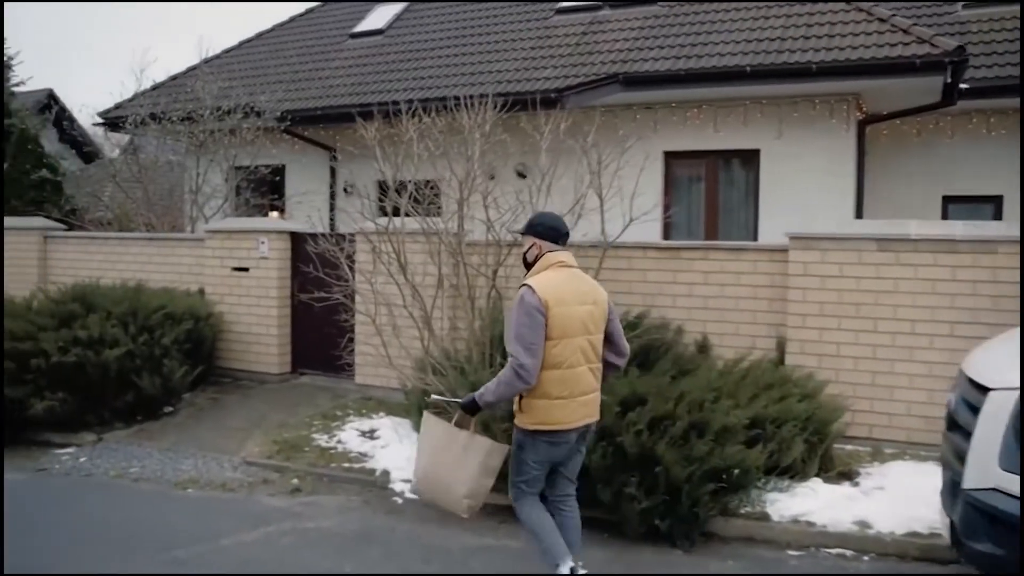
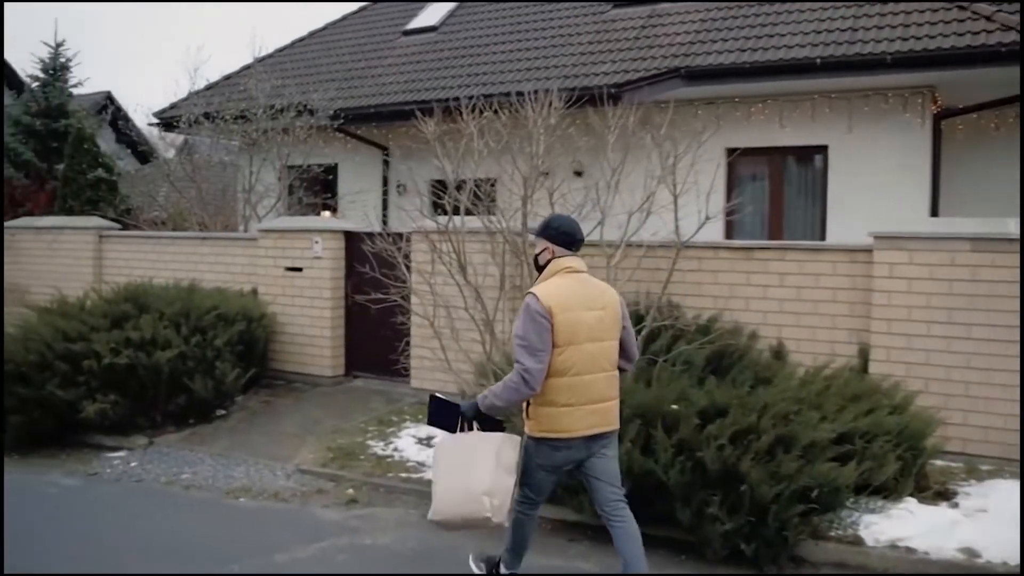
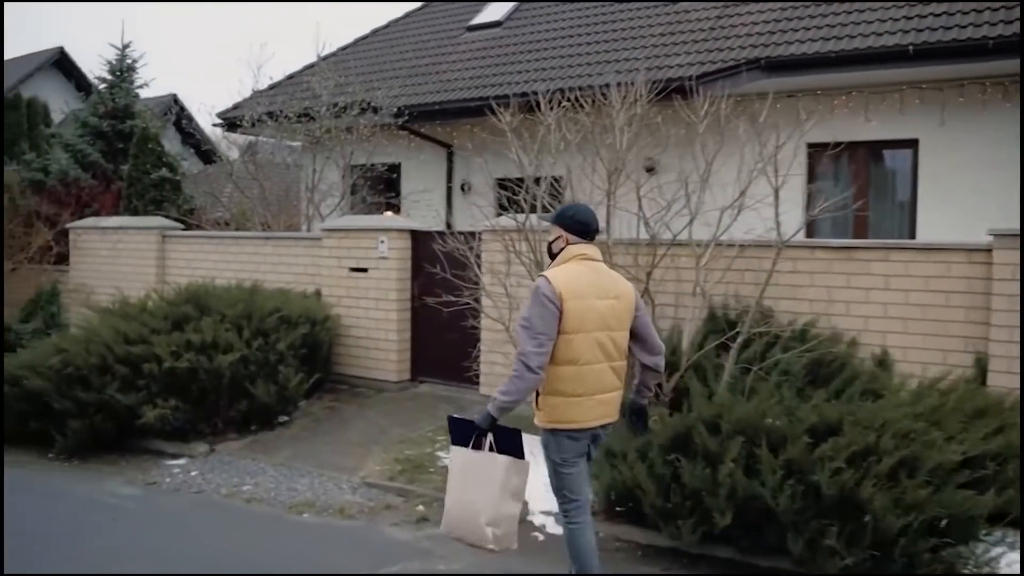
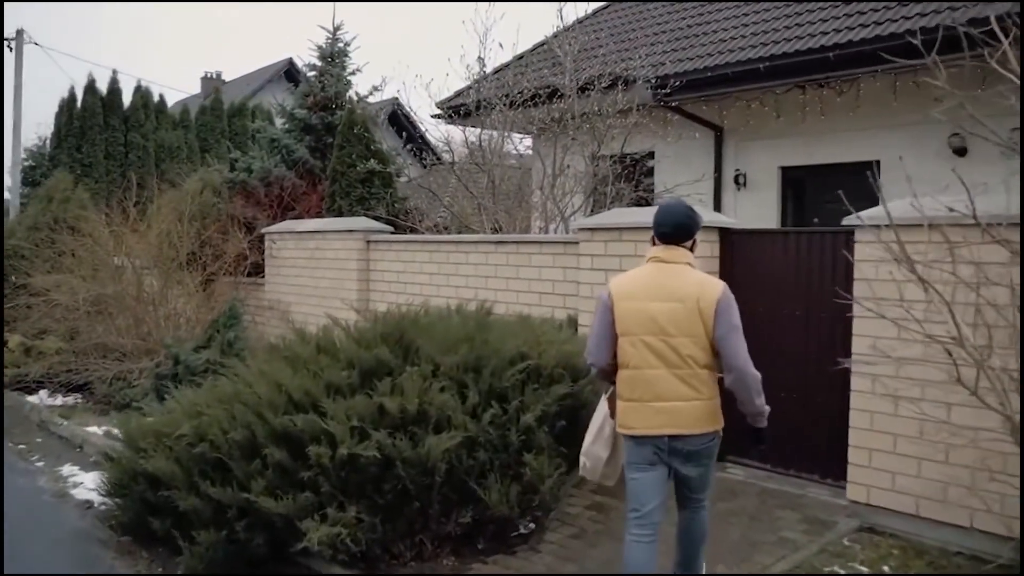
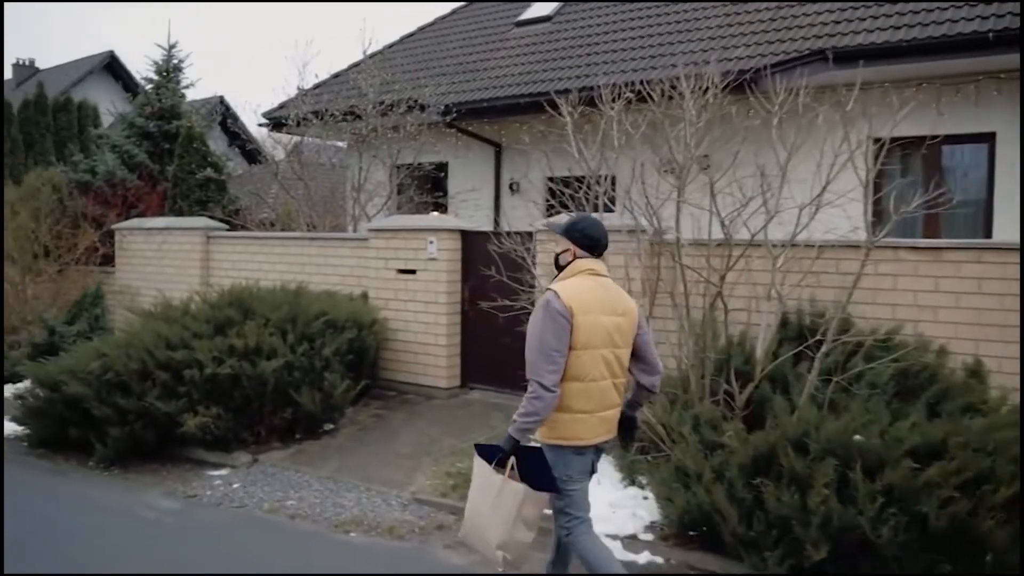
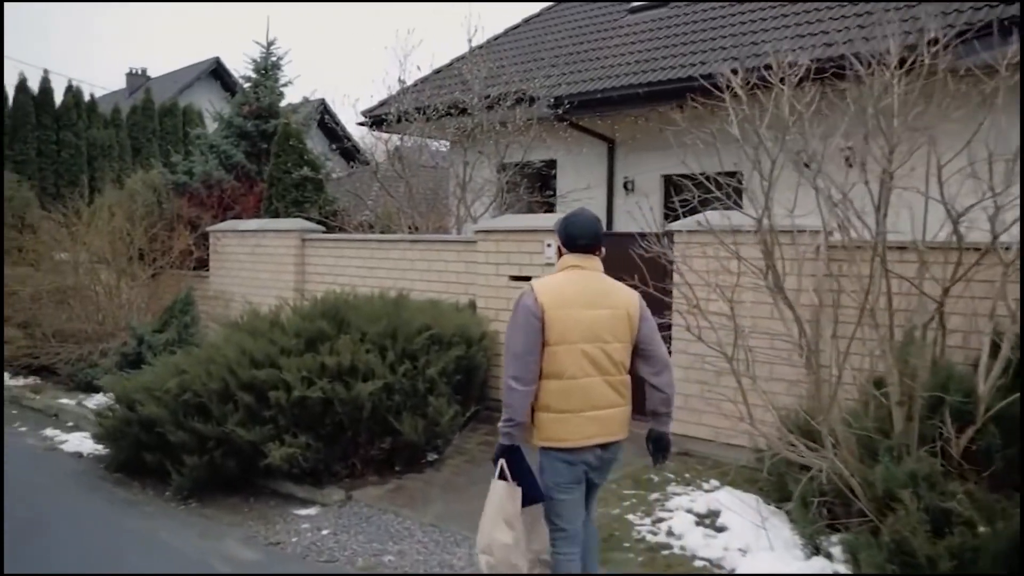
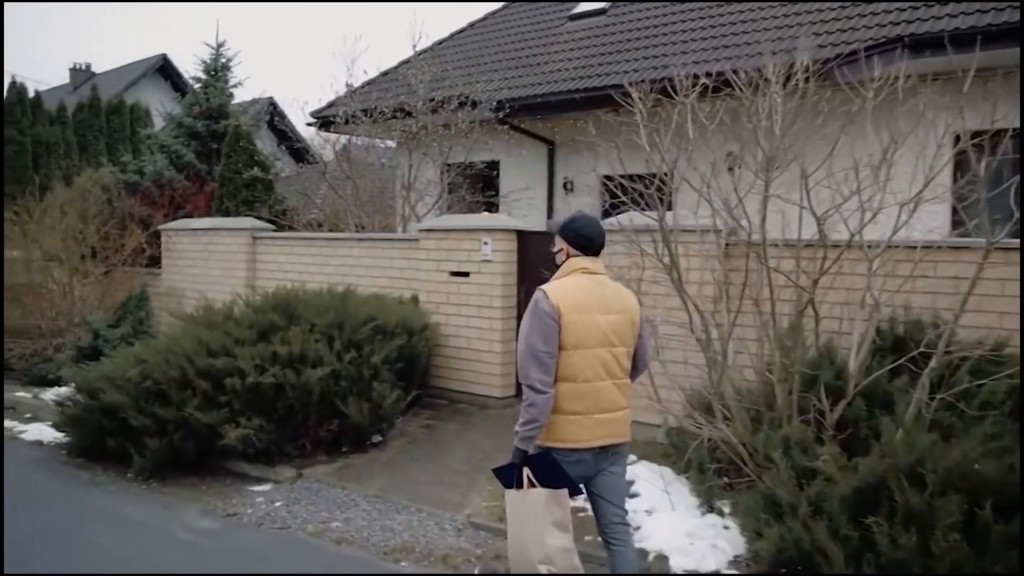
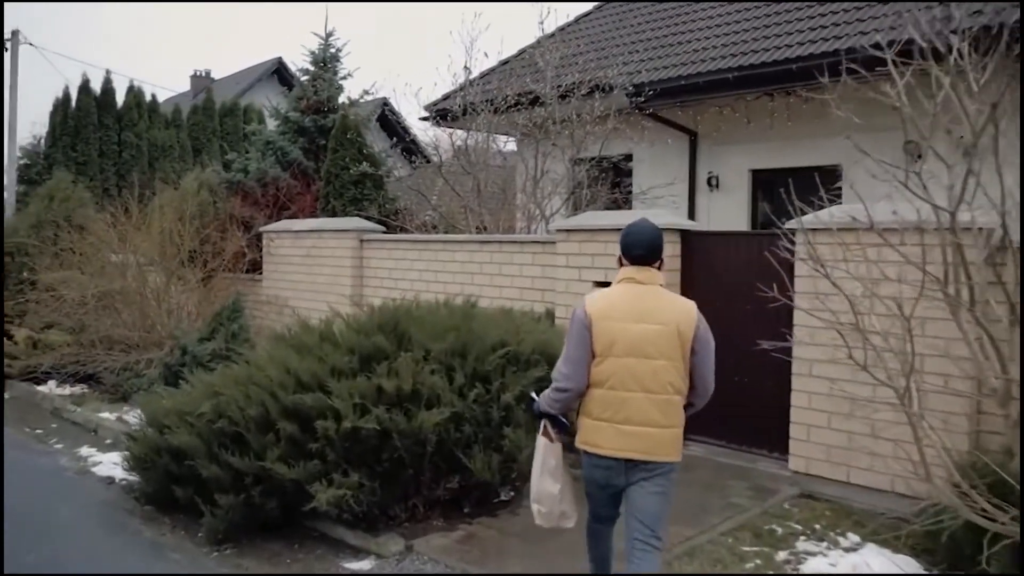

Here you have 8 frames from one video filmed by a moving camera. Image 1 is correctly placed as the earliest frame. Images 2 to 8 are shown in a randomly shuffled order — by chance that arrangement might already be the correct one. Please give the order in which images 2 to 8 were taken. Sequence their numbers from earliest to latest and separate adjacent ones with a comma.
2, 3, 5, 7, 6, 8, 4
